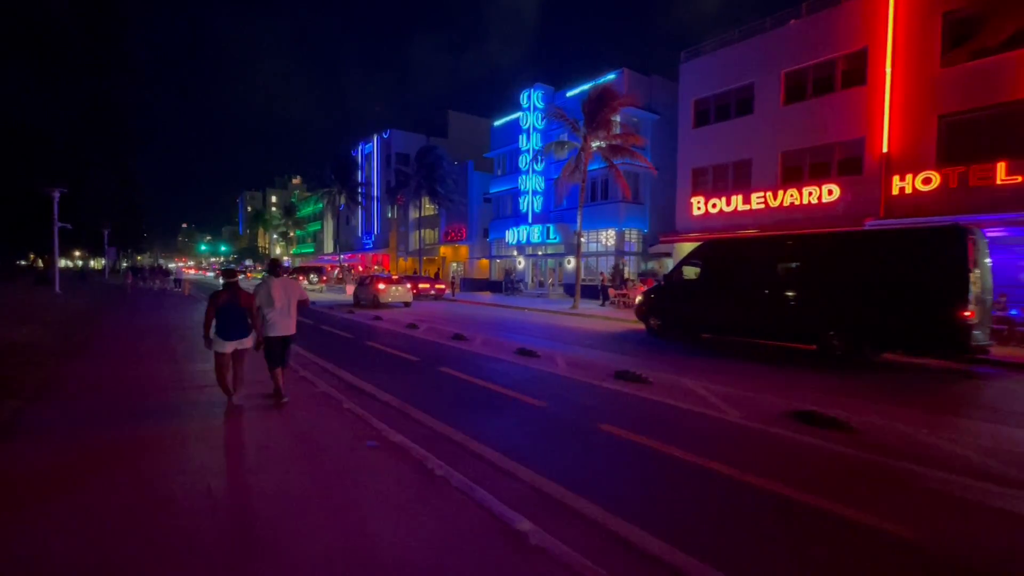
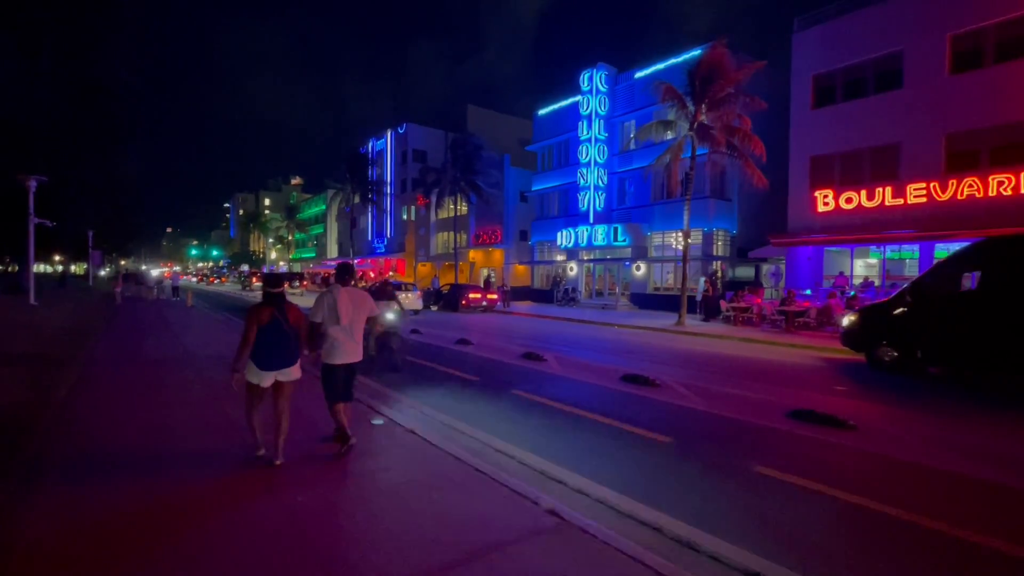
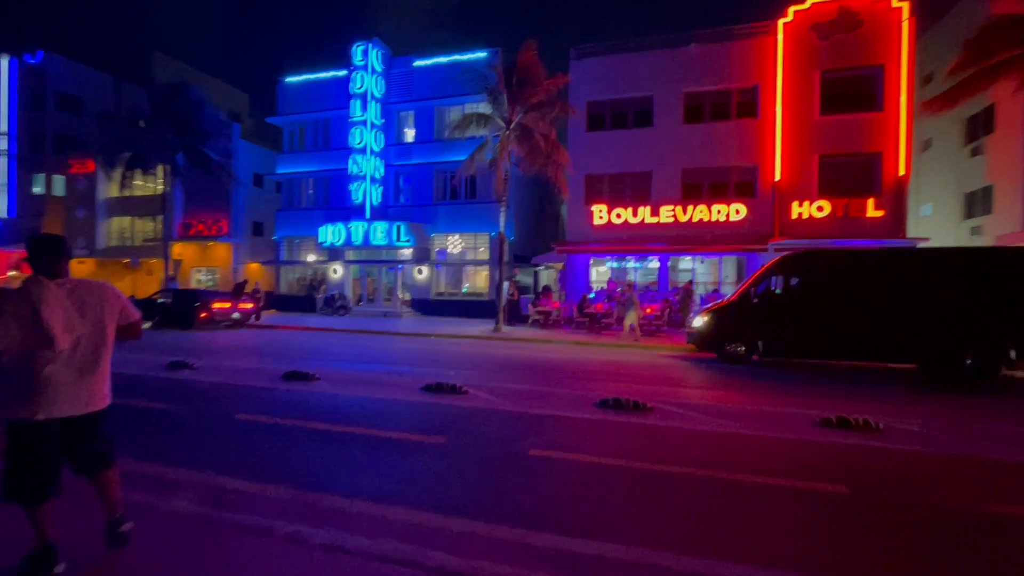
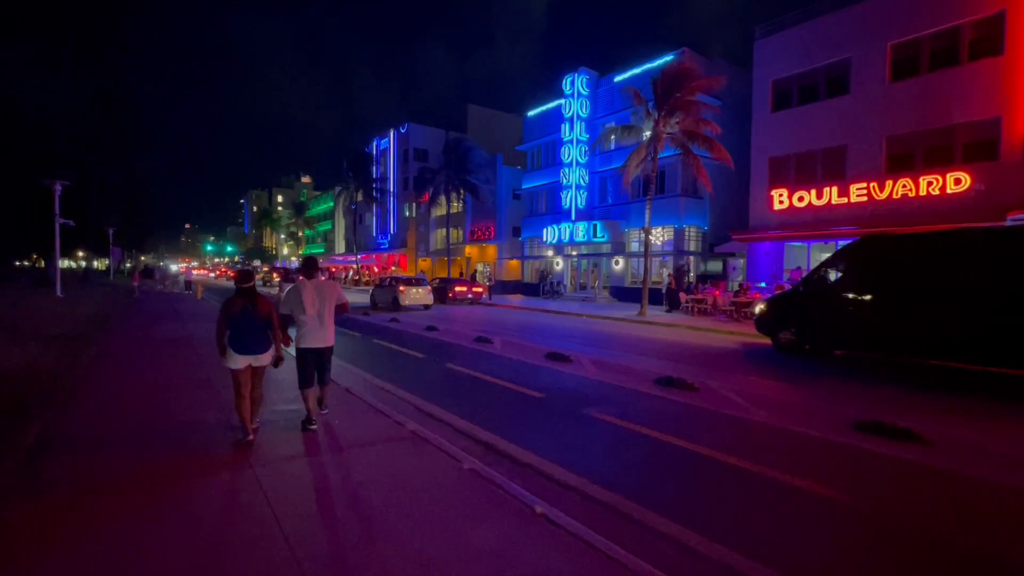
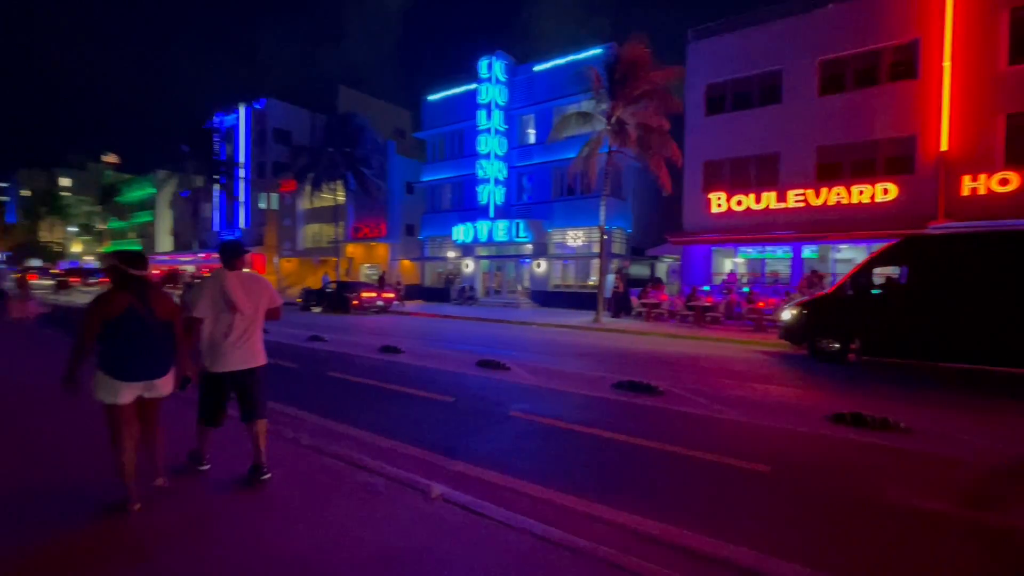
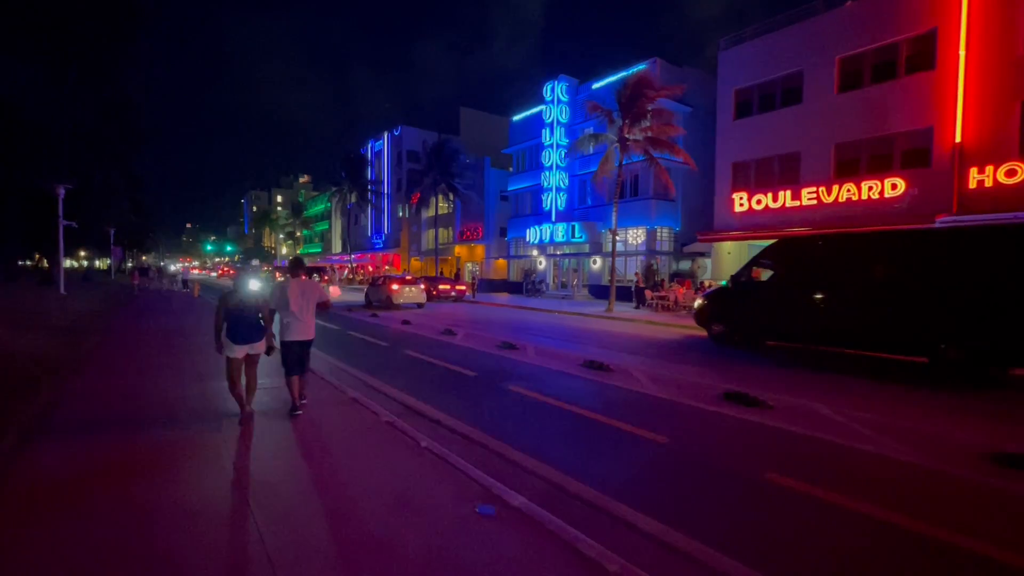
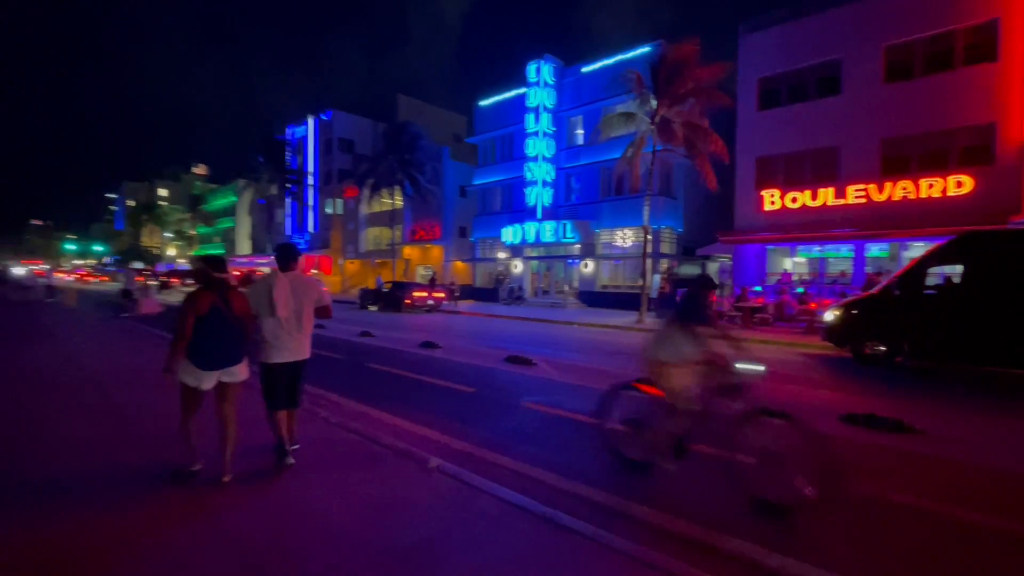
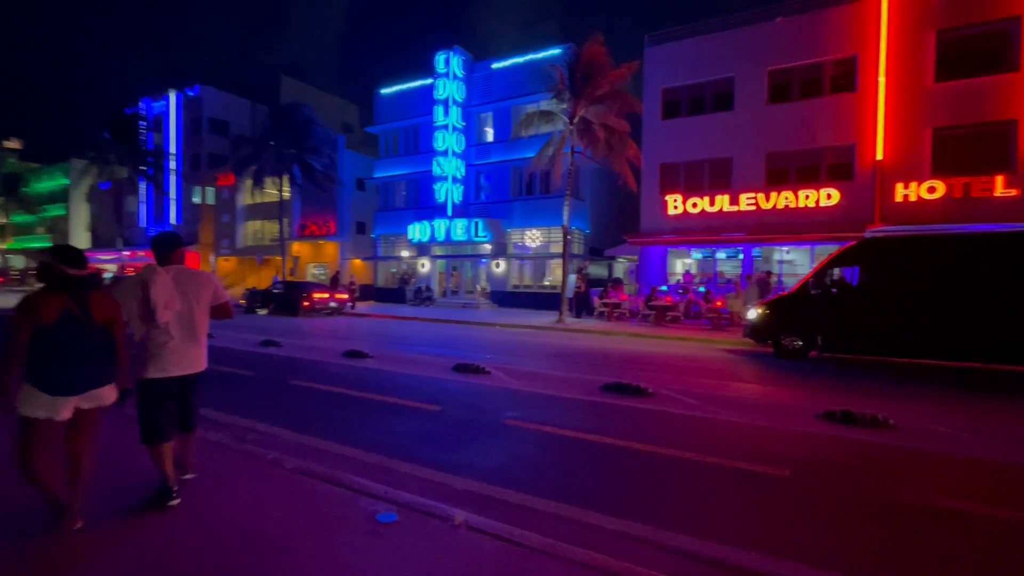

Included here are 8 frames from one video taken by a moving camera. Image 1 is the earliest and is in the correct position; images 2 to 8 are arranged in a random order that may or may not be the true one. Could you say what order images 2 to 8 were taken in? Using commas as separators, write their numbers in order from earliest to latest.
6, 4, 2, 7, 5, 8, 3
